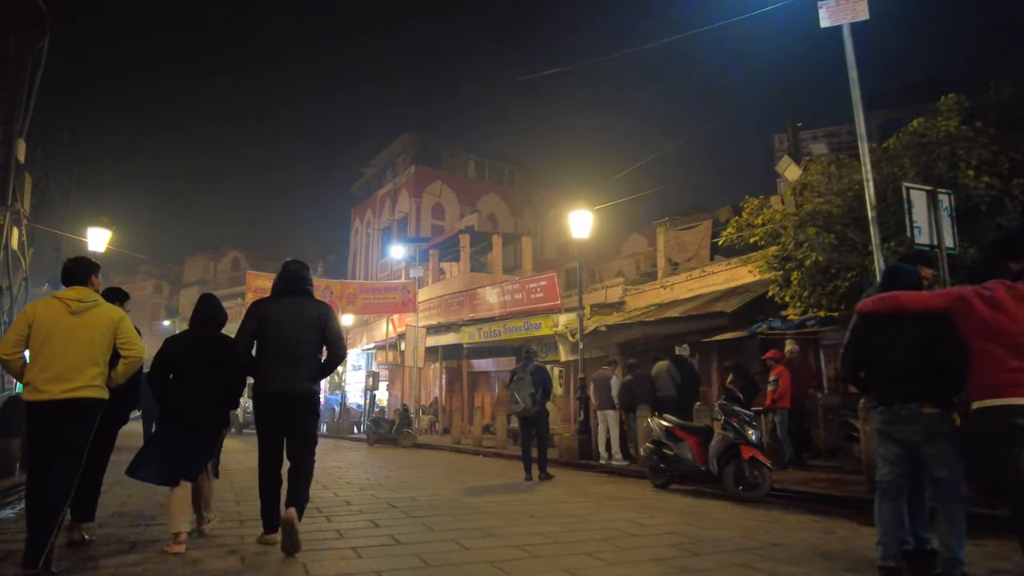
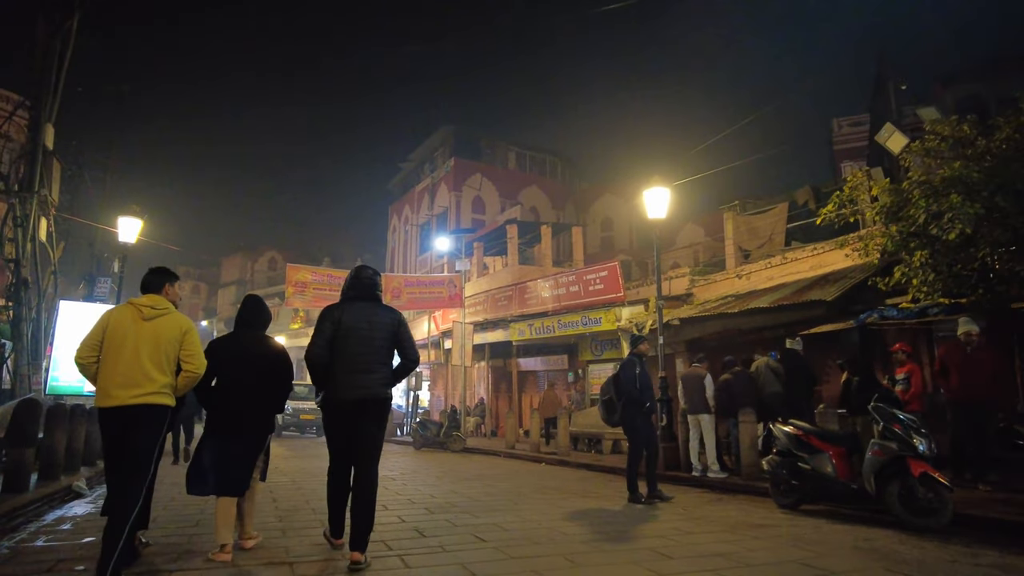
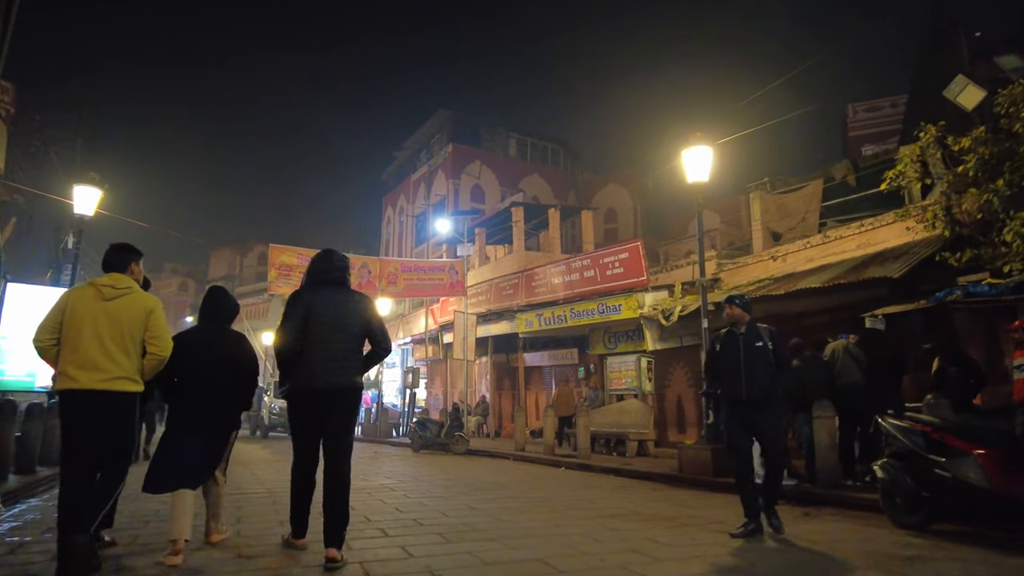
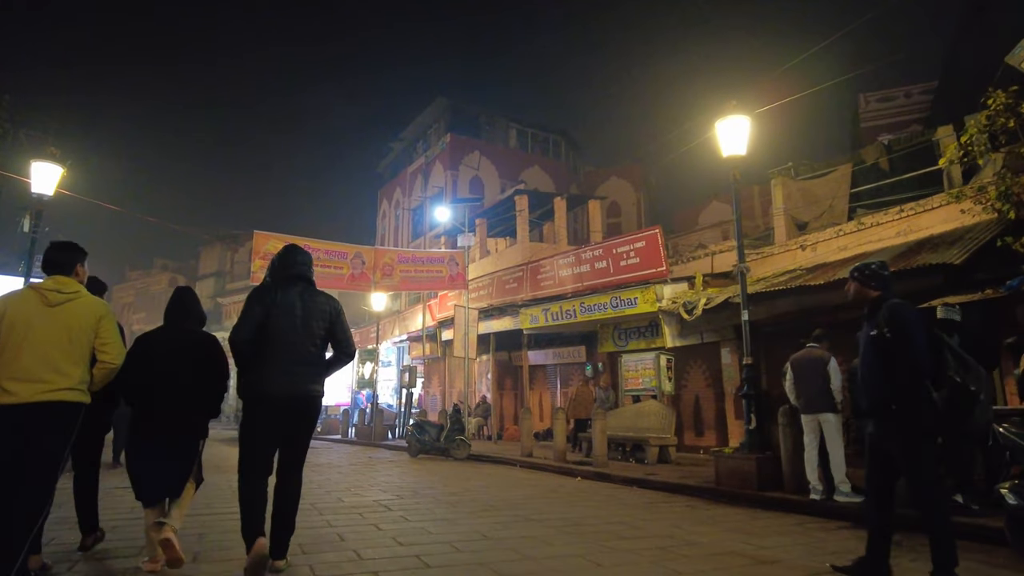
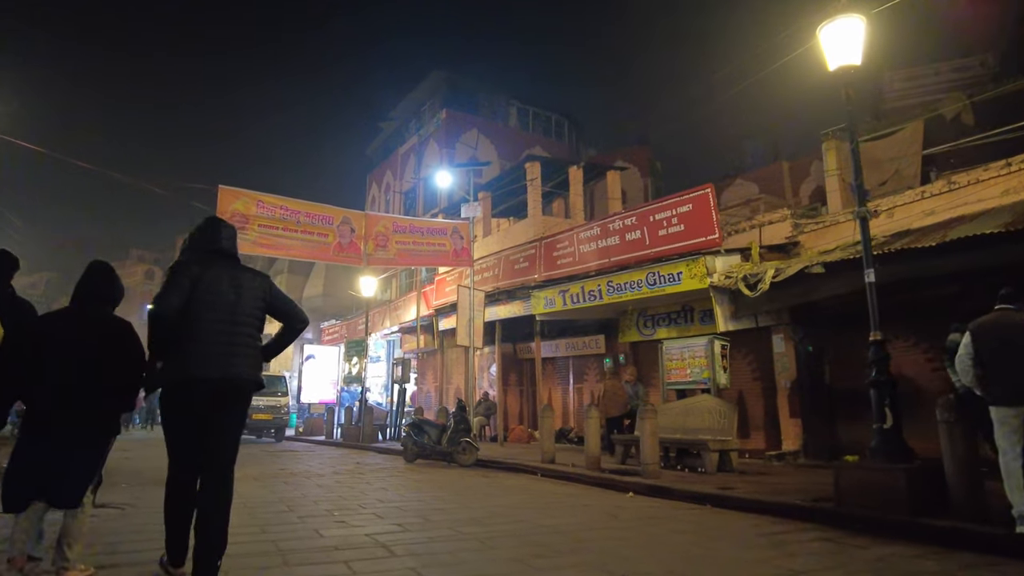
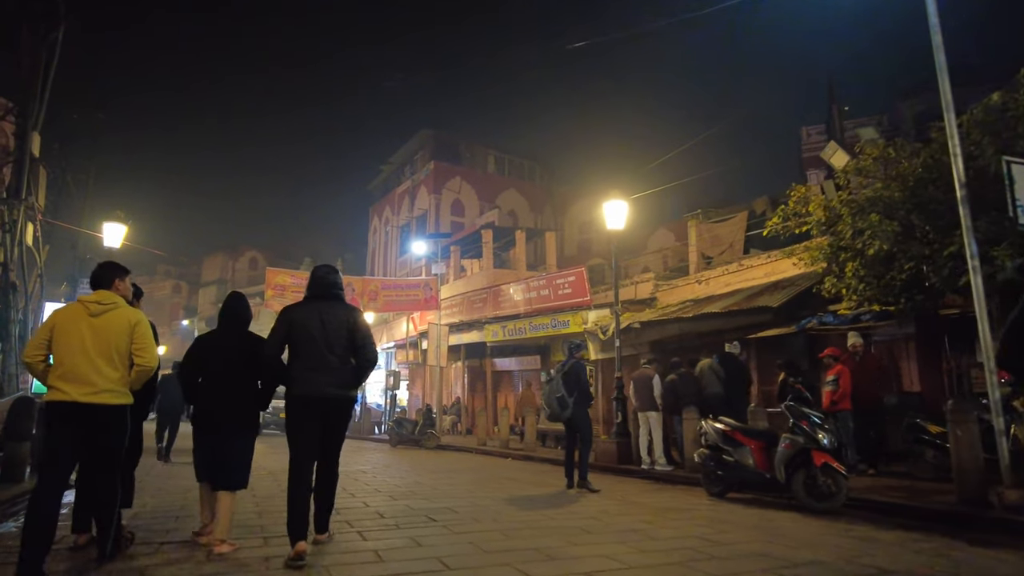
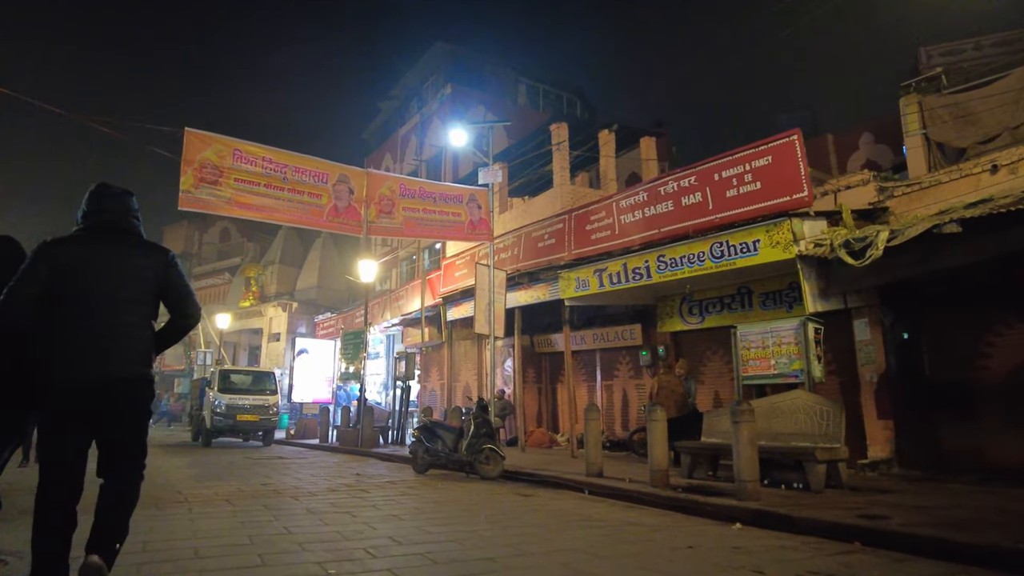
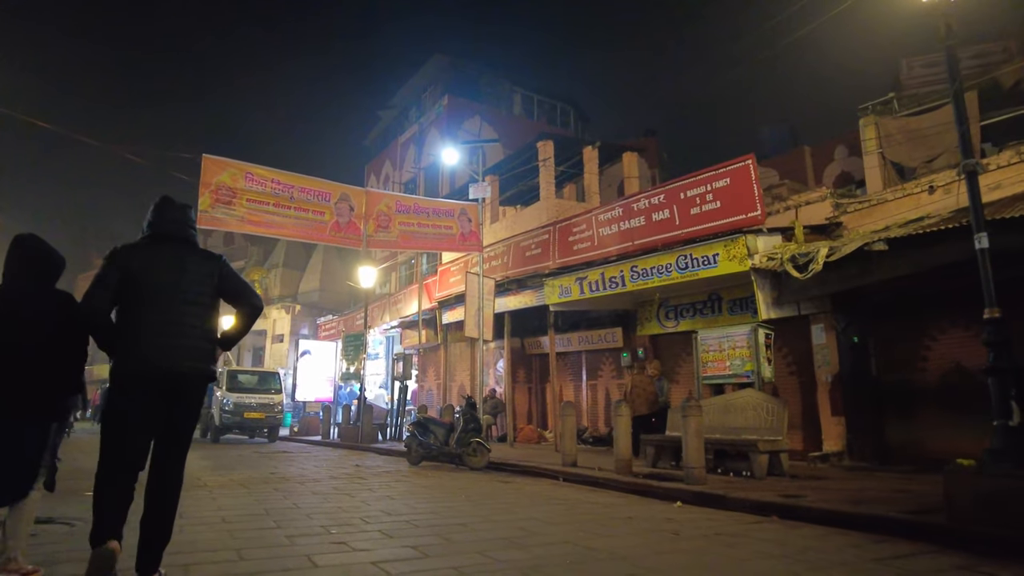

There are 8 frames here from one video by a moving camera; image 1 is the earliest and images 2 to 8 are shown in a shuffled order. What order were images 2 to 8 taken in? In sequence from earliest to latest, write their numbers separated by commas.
6, 2, 3, 4, 5, 8, 7
